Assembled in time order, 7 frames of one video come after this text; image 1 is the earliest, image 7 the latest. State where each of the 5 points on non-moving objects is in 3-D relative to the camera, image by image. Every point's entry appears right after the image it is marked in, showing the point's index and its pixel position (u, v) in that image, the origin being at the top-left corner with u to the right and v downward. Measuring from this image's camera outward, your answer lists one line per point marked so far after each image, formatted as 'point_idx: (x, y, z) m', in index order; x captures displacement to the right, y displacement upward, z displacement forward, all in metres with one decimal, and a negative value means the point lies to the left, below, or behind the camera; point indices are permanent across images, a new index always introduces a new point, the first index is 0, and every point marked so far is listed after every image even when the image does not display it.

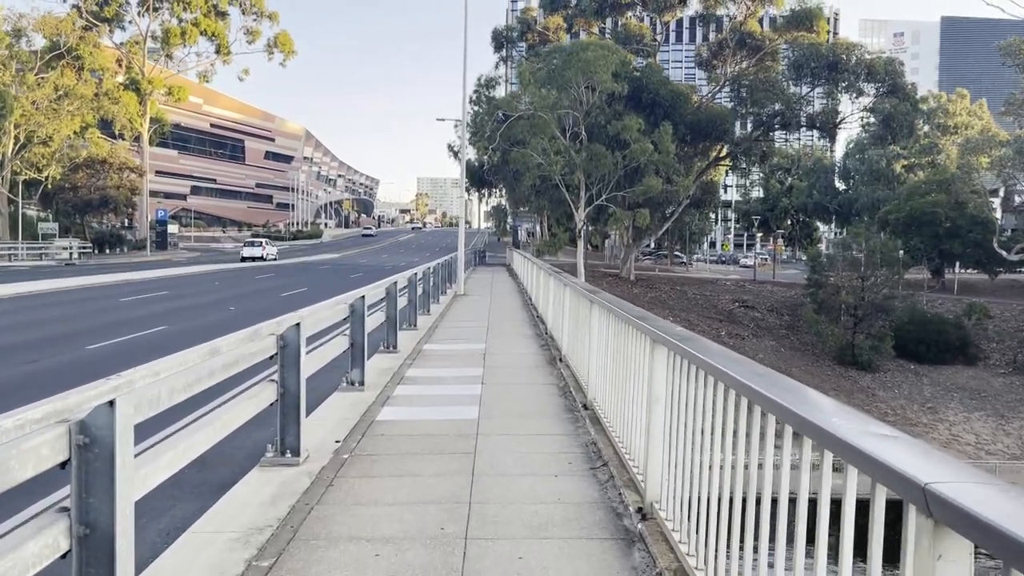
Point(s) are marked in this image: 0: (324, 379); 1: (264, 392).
0: (-1.9, -1.0, +8.5) m
1: (-1.4, -0.6, +5.0) m
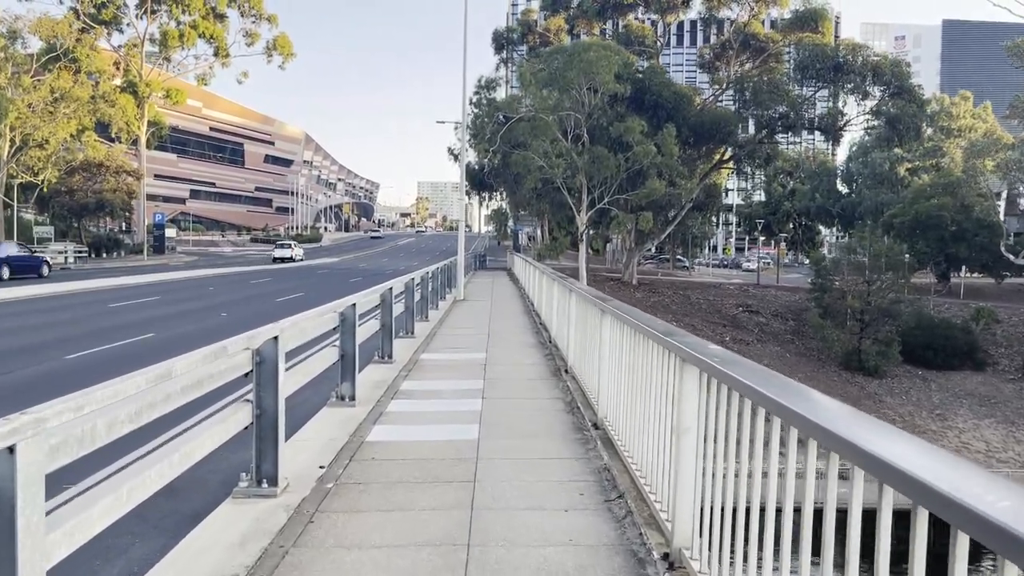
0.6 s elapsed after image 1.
0: (-1.8, -1.0, +7.9) m
1: (-1.4, -0.6, +4.4) m
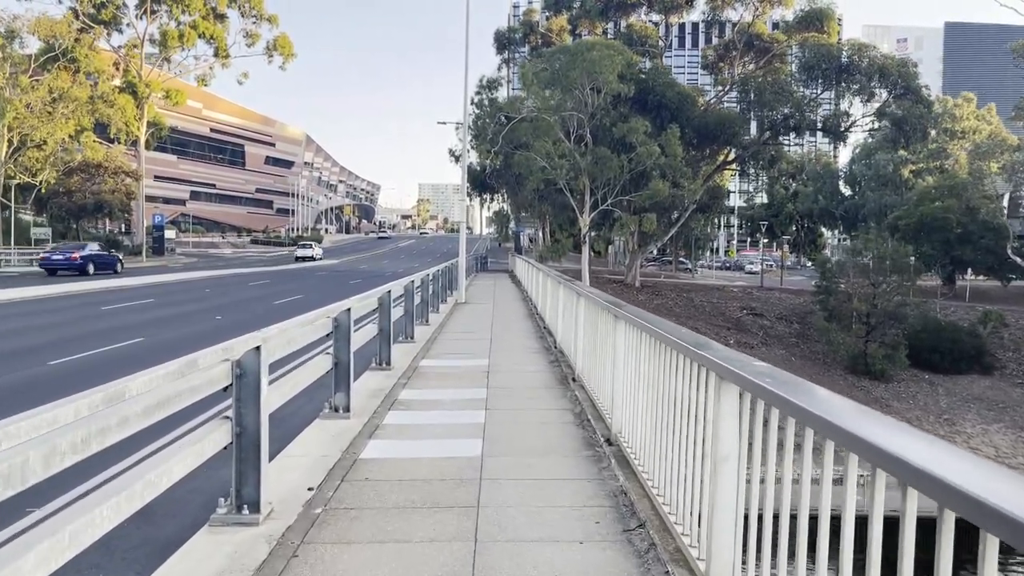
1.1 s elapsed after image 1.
0: (-1.8, -1.0, +7.4) m
1: (-1.3, -0.7, +3.9) m
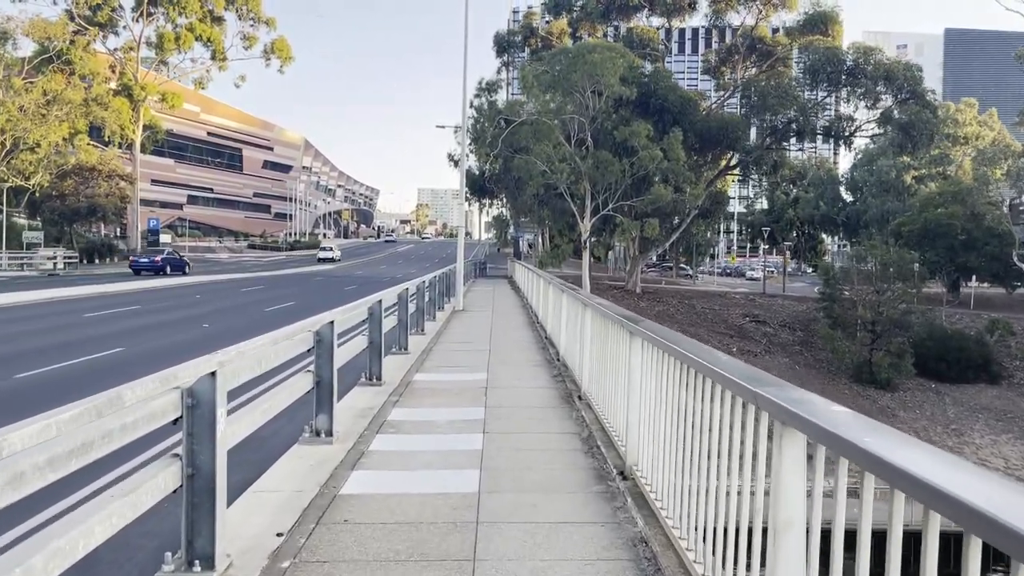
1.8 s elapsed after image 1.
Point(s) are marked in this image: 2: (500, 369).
0: (-1.8, -1.1, +6.8) m
1: (-1.3, -0.7, +3.3) m
2: (-0.1, -0.9, +9.7) m
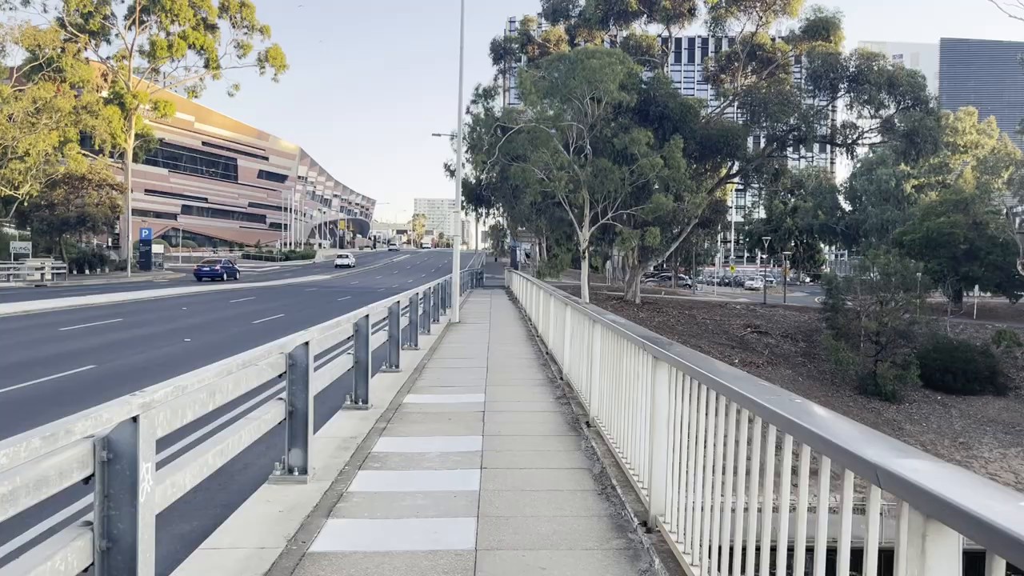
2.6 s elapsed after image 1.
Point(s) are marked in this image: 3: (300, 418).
0: (-1.8, -1.2, +6.0) m
1: (-1.3, -0.8, +2.5) m
2: (-0.1, -1.1, +8.9) m
3: (-1.3, -0.8, +5.2) m
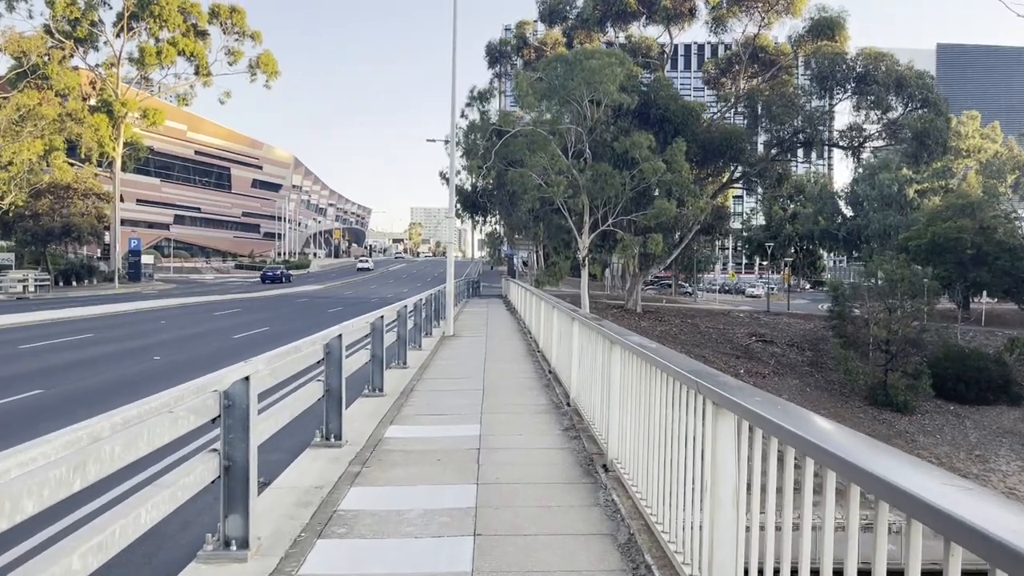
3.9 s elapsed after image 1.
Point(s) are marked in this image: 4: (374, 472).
0: (-1.8, -1.3, +4.8) m
1: (-1.3, -0.8, +1.3) m
2: (-0.1, -1.2, +7.7) m
3: (-1.3, -0.9, +4.0) m
4: (-0.9, -1.2, +5.8) m
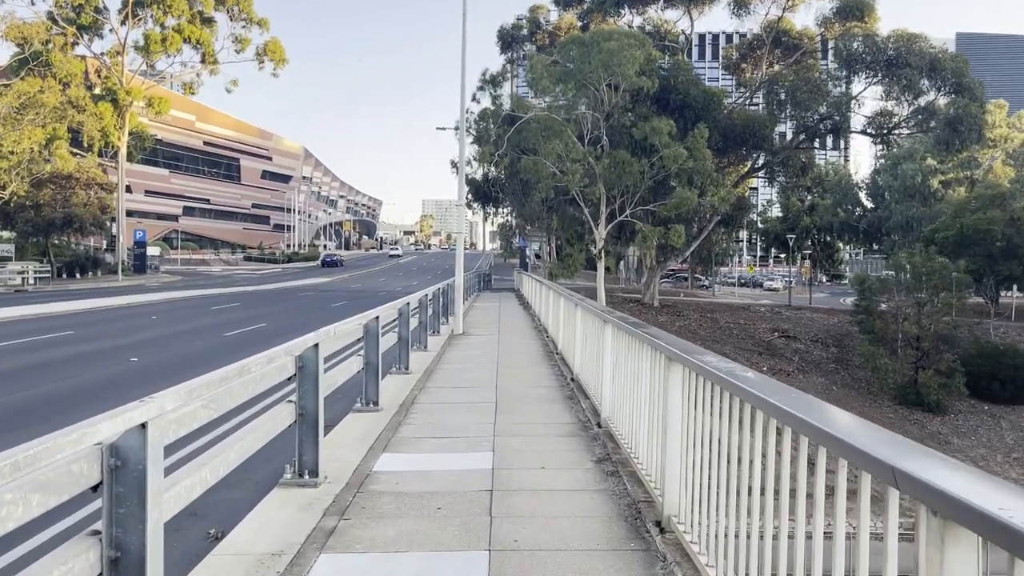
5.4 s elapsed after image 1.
0: (-1.7, -1.3, +3.4) m
1: (-1.2, -0.9, -0.1) m
2: (0.0, -1.1, +6.4) m
3: (-1.2, -0.9, +2.7) m
4: (-0.8, -1.2, +4.4) m
